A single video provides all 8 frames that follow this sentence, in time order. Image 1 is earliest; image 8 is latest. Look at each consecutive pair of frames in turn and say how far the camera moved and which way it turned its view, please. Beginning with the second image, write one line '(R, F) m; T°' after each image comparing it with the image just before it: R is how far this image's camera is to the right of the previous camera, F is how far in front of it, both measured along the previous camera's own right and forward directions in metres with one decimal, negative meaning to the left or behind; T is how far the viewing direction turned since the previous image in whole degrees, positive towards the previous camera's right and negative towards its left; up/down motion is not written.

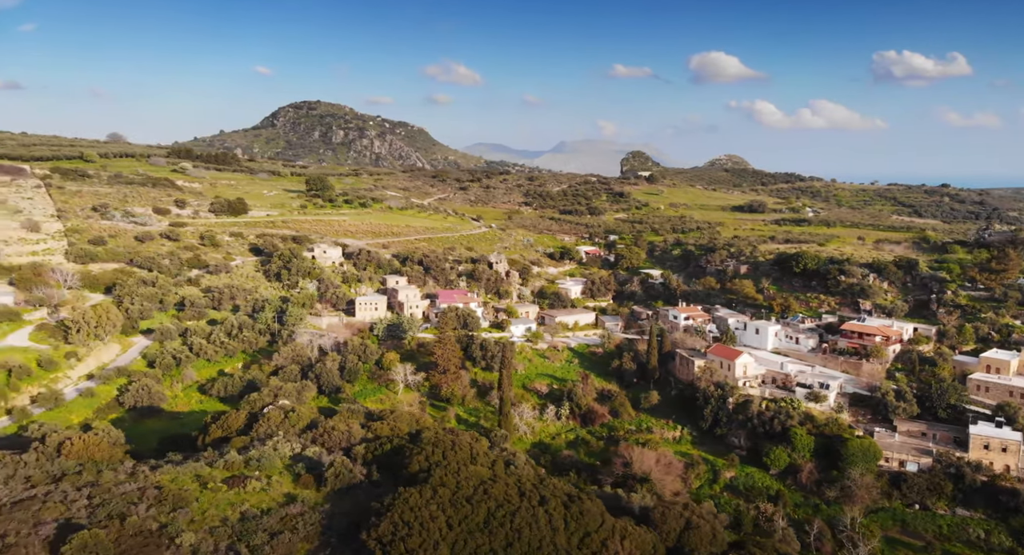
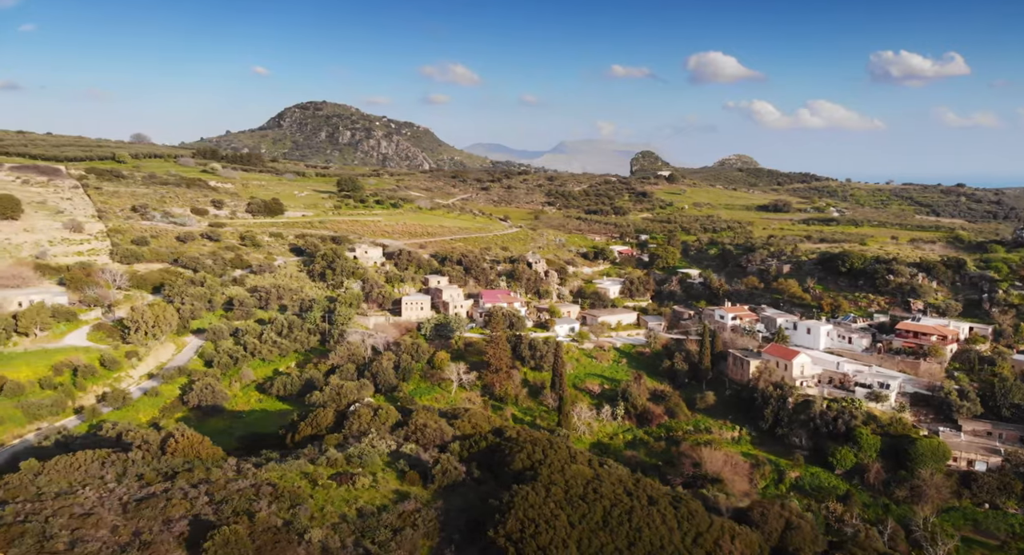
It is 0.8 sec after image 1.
(-2.8, 0.0) m; 0°
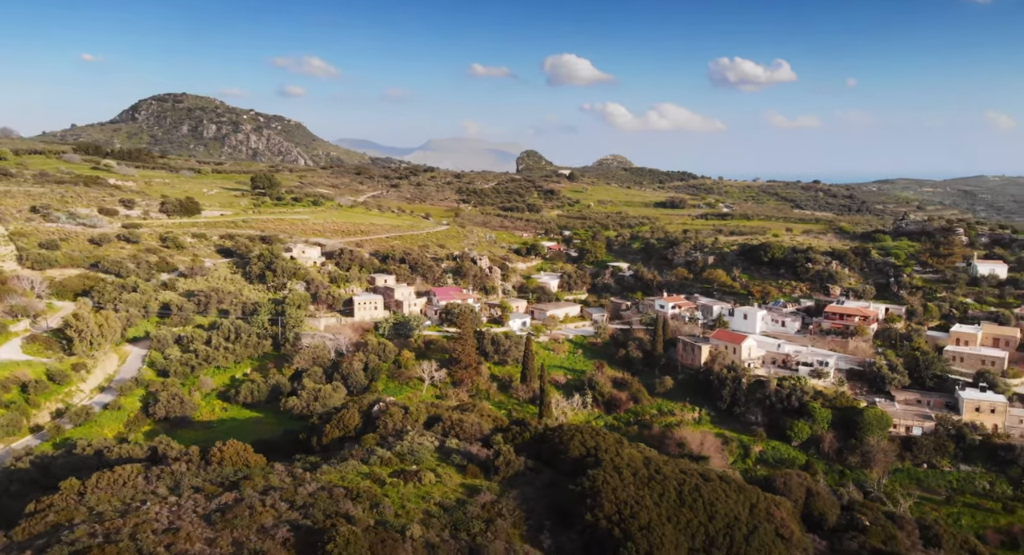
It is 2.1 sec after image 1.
(-5.0, -0.1) m; +10°
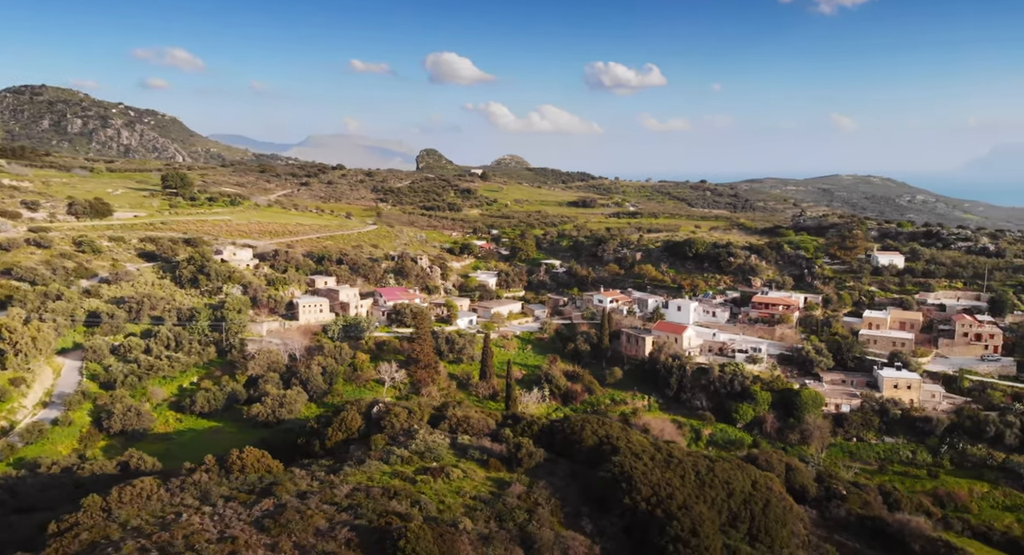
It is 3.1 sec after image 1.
(-3.6, -0.4) m; +8°
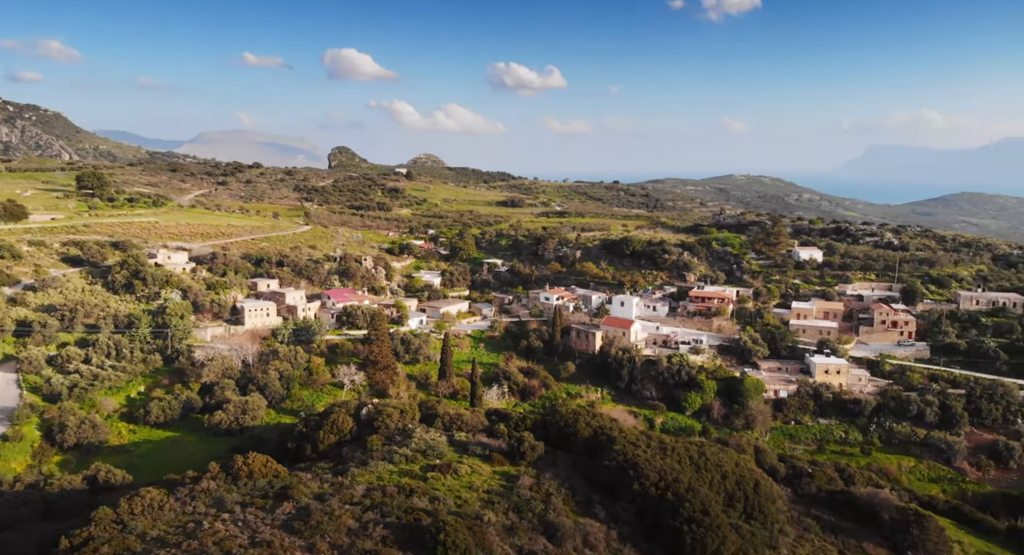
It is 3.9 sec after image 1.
(-2.6, -0.4) m; +7°
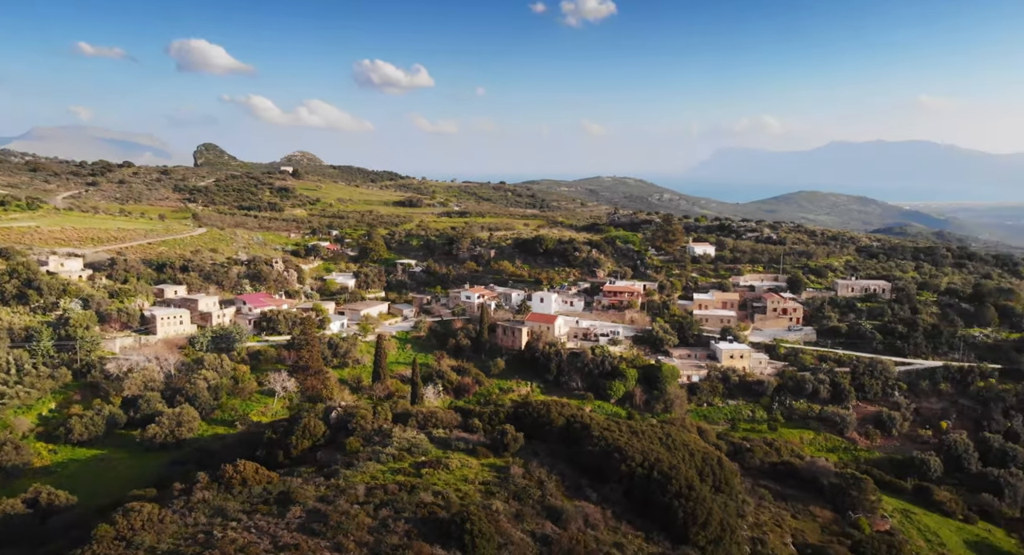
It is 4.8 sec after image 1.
(-3.1, -0.5) m; +10°
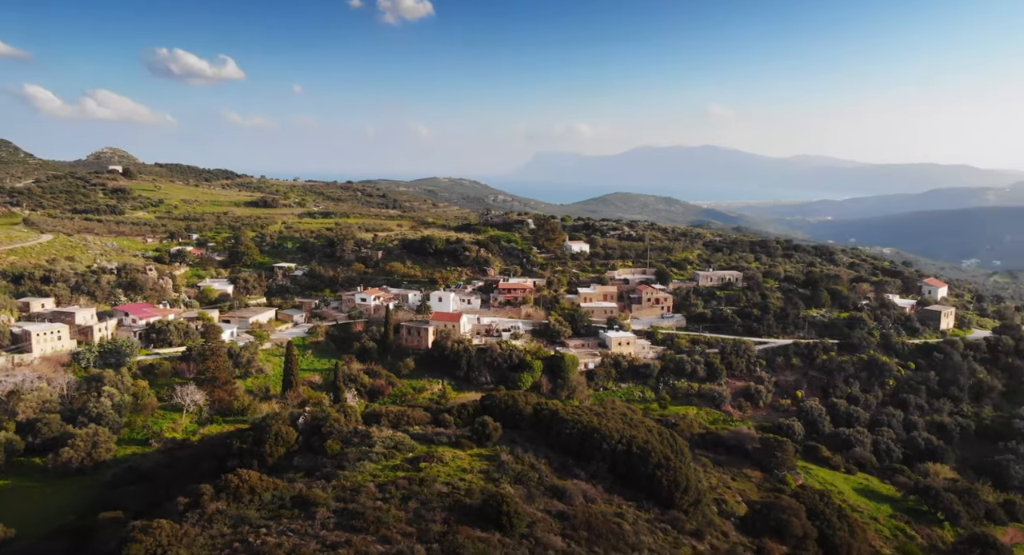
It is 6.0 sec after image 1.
(-4.4, -0.8) m; +13°
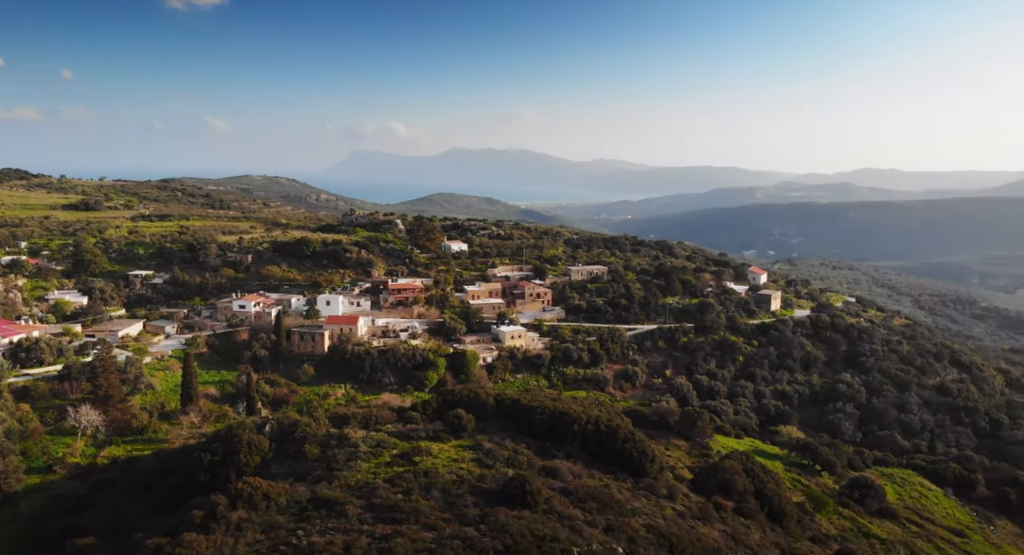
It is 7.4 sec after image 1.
(-4.7, -0.9) m; +13°
